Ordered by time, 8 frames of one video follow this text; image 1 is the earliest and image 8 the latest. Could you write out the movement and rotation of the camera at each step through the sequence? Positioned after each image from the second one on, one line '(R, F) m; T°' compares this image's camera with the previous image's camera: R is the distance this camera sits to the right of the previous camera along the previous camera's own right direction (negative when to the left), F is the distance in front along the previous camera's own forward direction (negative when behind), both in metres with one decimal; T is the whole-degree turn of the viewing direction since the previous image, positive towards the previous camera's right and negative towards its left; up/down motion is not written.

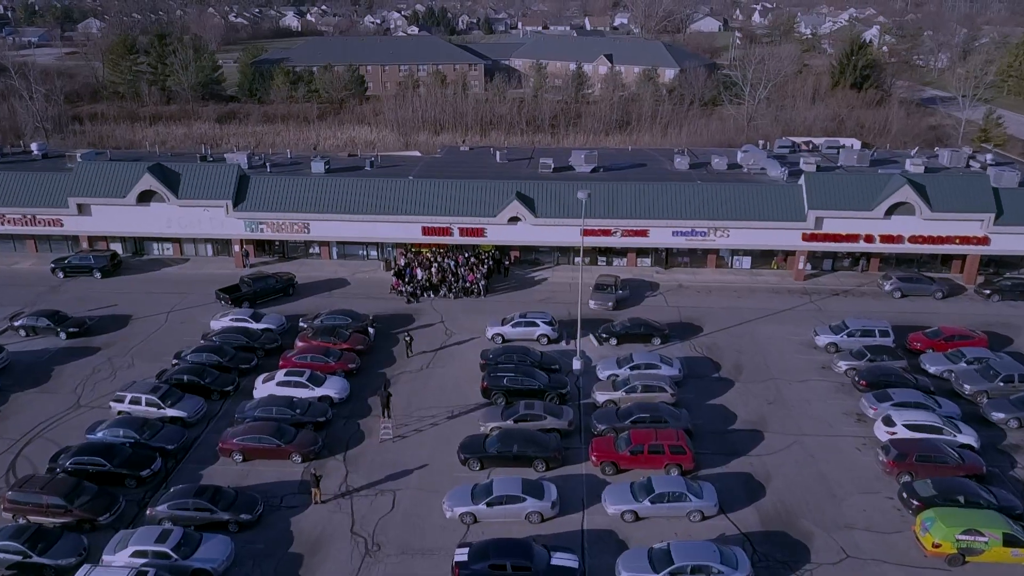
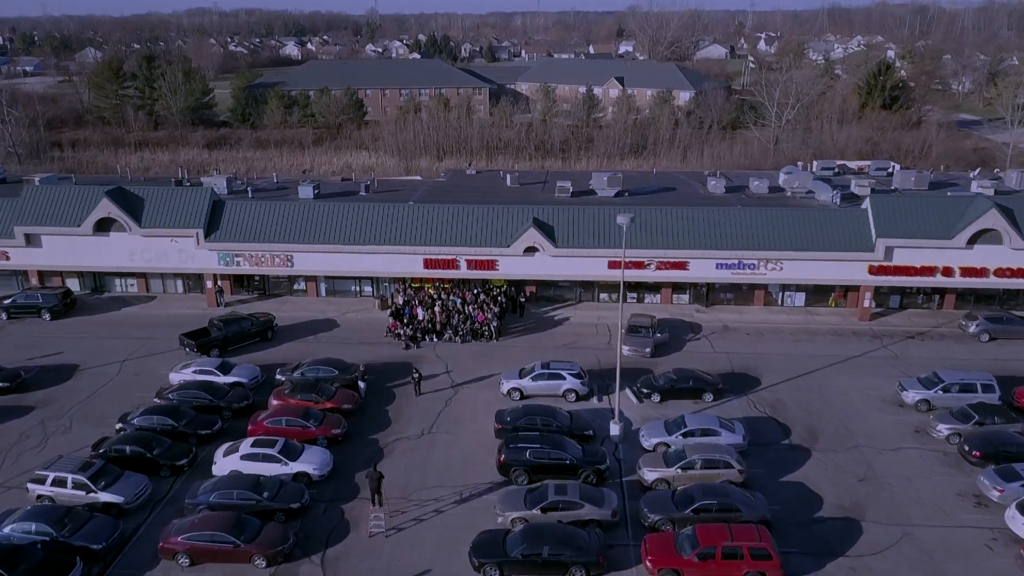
(-0.8, +6.6) m; 0°
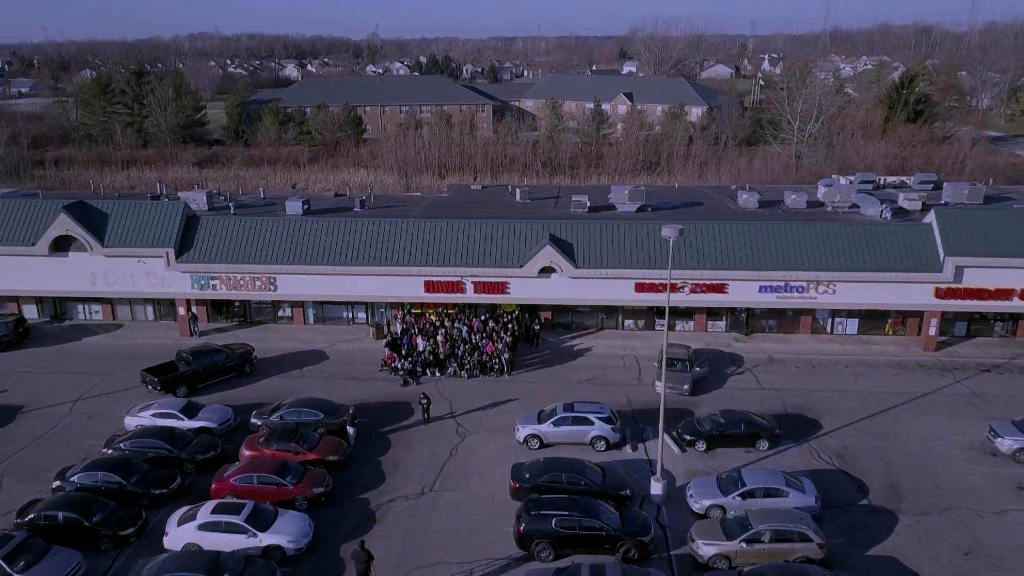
(-0.6, +4.9) m; 0°
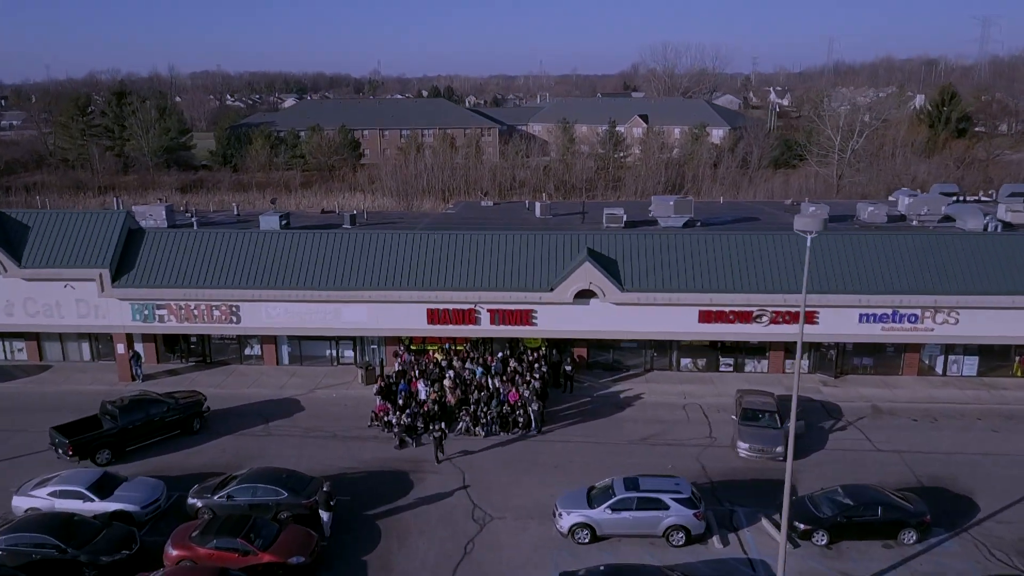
(-1.0, +7.6) m; 0°
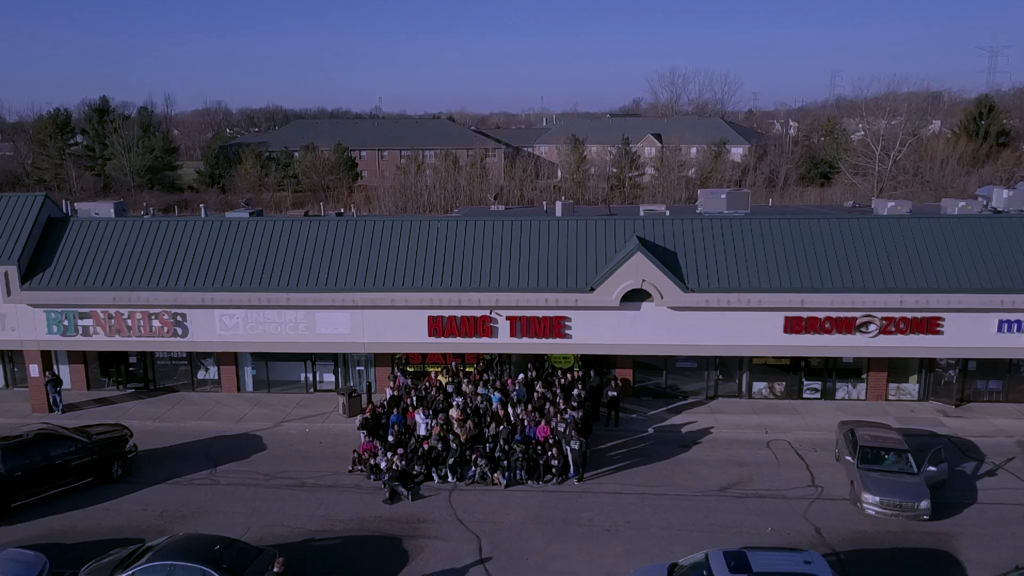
(-0.7, +6.4) m; 0°
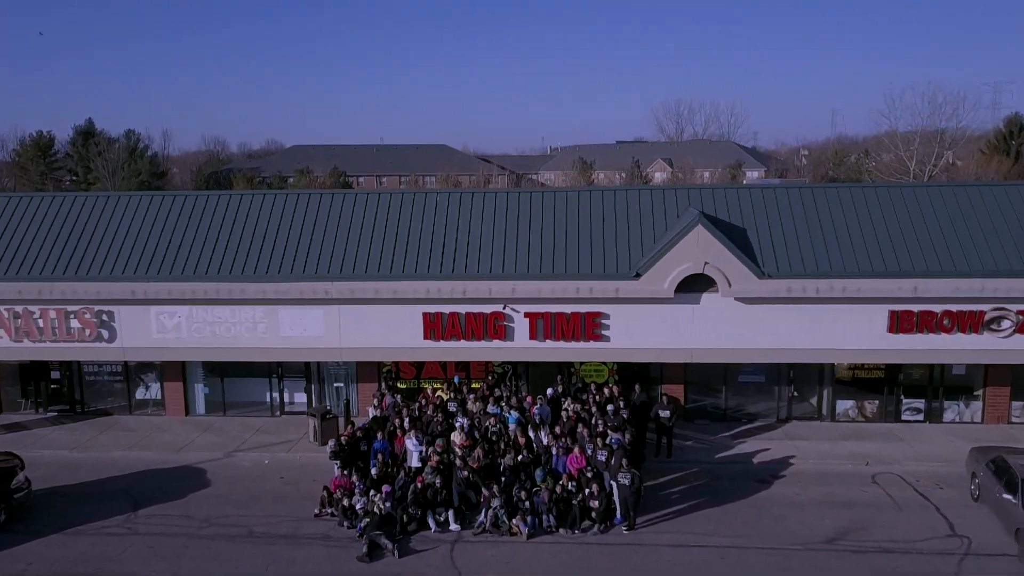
(-0.4, +4.8) m; 0°
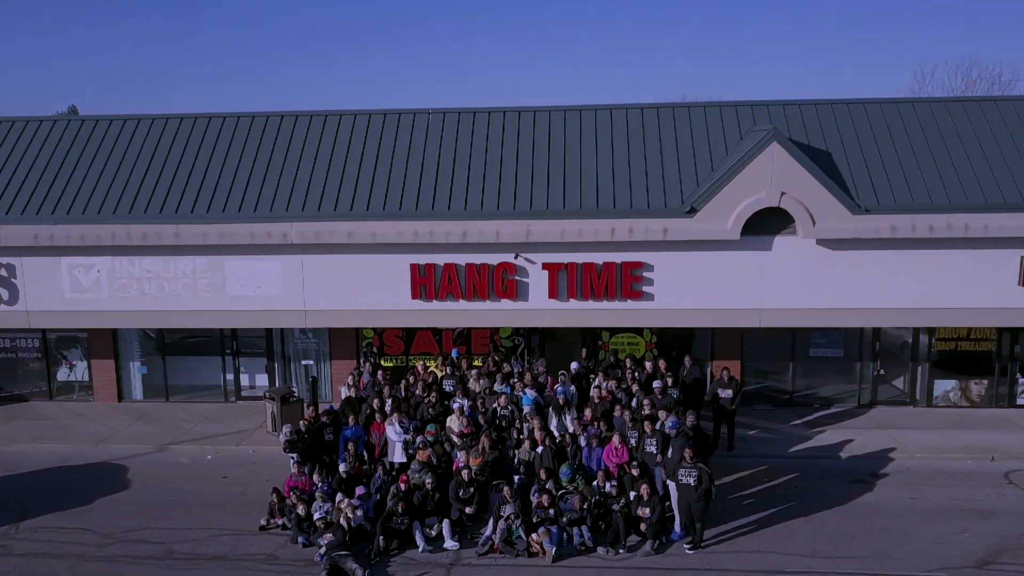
(-0.2, +3.7) m; 0°
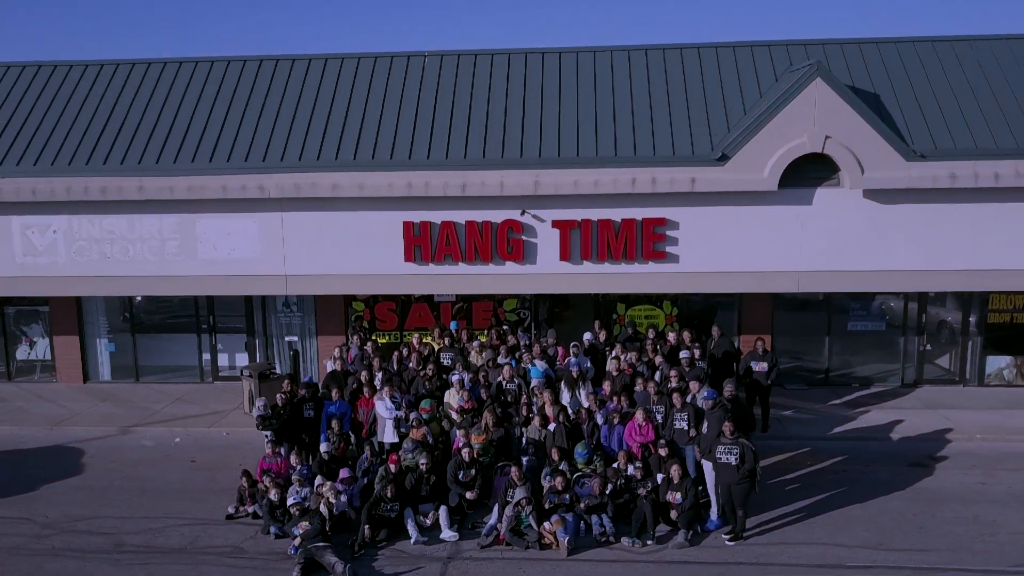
(-0.1, +1.4) m; 0°
